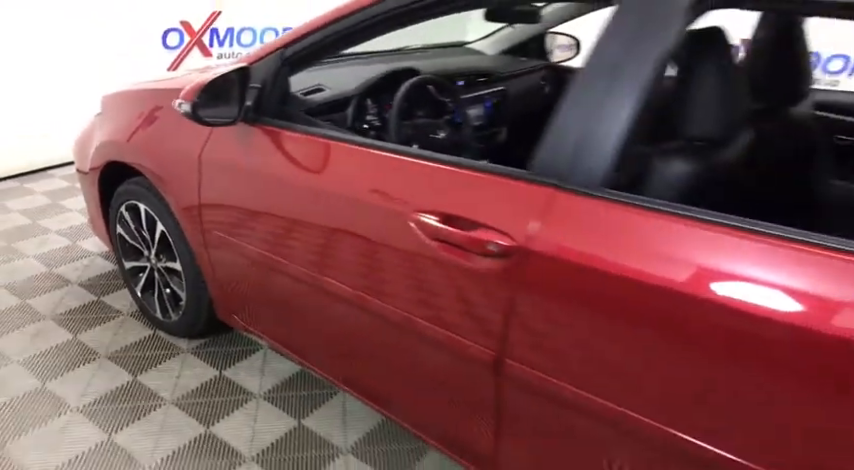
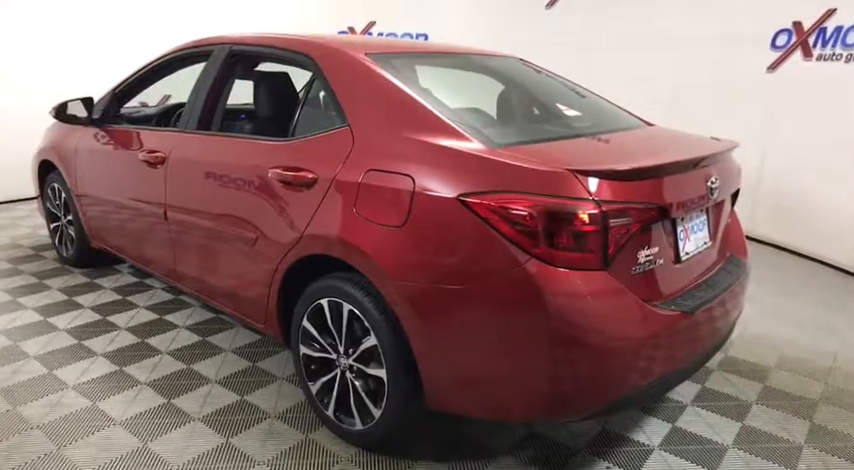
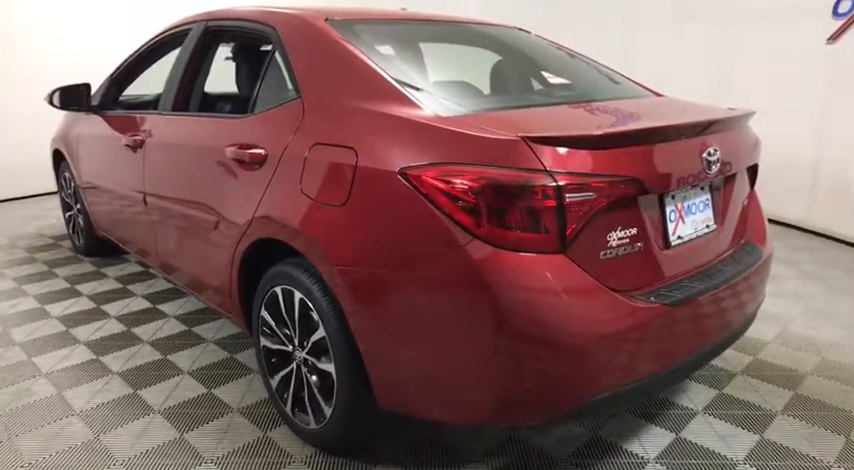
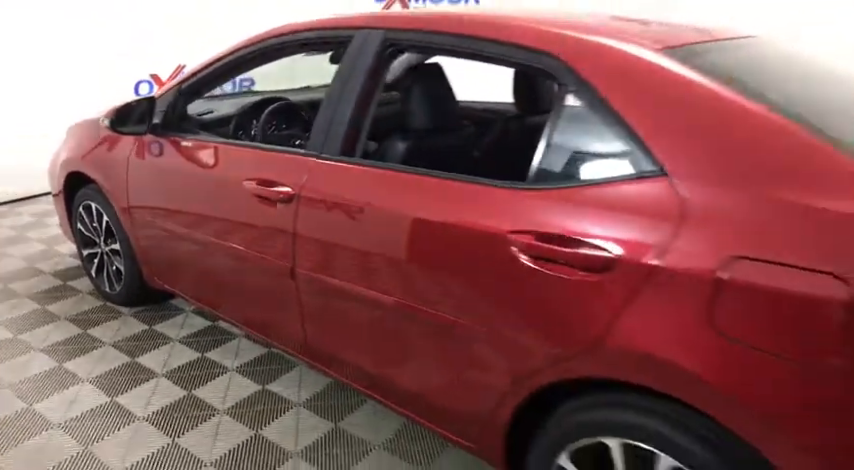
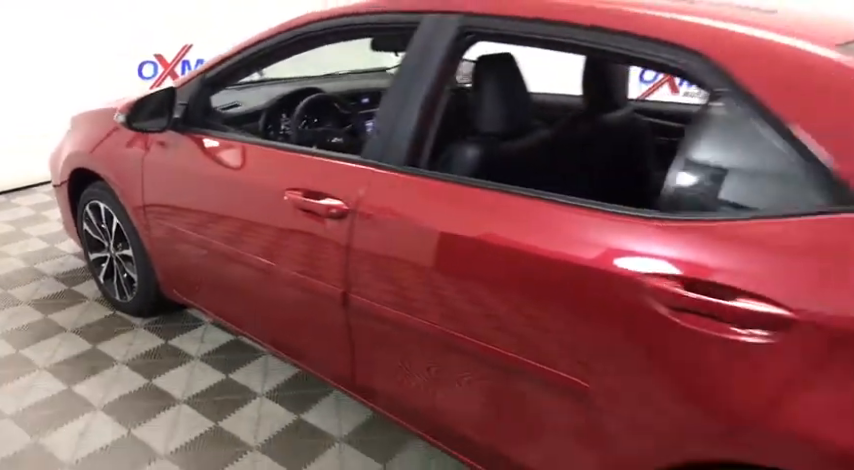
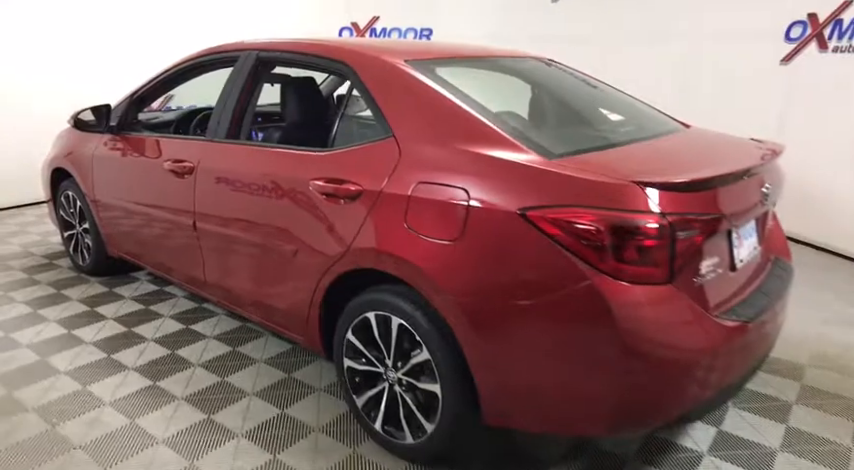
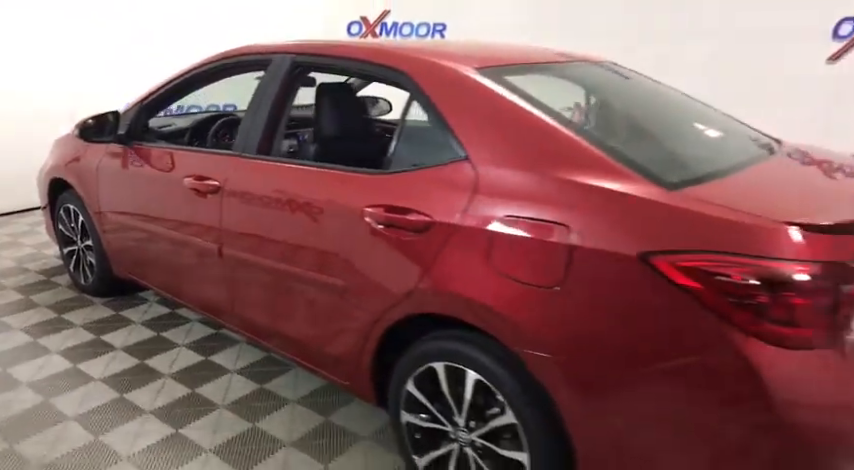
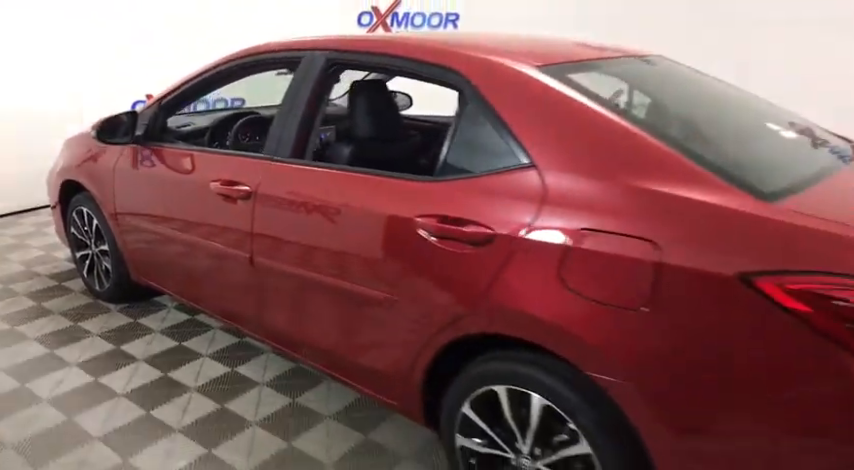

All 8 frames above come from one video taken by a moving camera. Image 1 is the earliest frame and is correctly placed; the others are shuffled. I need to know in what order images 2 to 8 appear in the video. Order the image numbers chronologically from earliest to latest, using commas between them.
5, 4, 8, 7, 6, 2, 3
